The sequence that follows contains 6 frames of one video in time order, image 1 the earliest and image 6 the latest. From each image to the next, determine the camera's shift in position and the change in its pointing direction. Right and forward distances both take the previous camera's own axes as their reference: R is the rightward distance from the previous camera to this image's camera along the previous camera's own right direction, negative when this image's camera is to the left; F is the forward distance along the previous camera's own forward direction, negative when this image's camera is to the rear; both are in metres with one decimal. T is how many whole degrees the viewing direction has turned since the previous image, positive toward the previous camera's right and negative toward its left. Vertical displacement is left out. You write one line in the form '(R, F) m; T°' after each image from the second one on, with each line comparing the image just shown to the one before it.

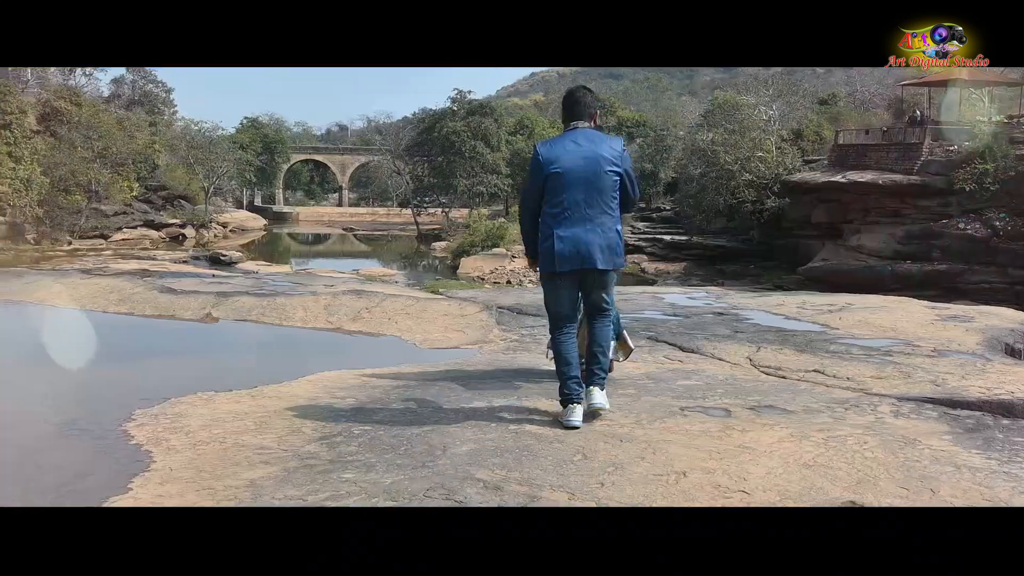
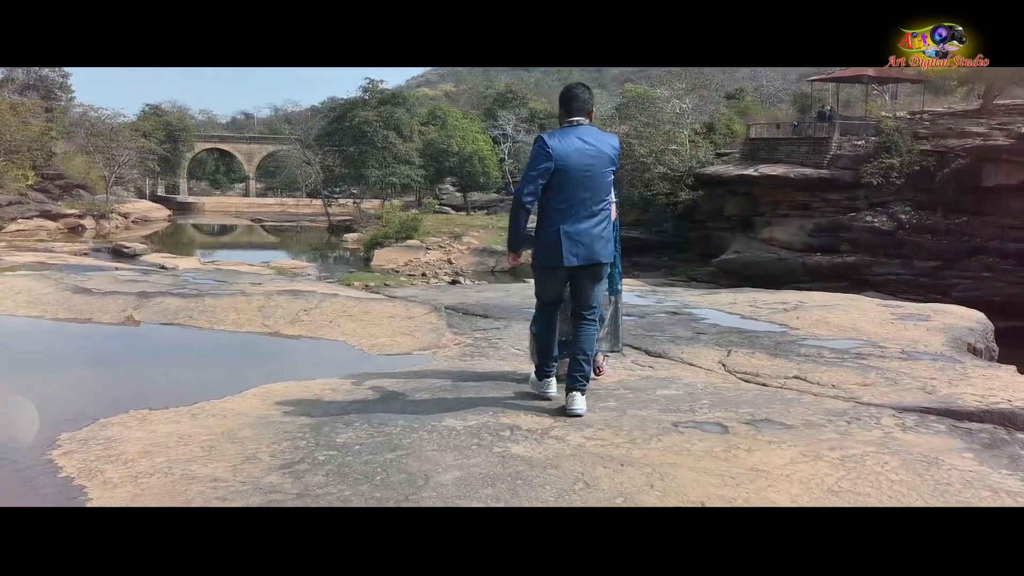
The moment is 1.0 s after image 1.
(-0.2, +0.4) m; +5°
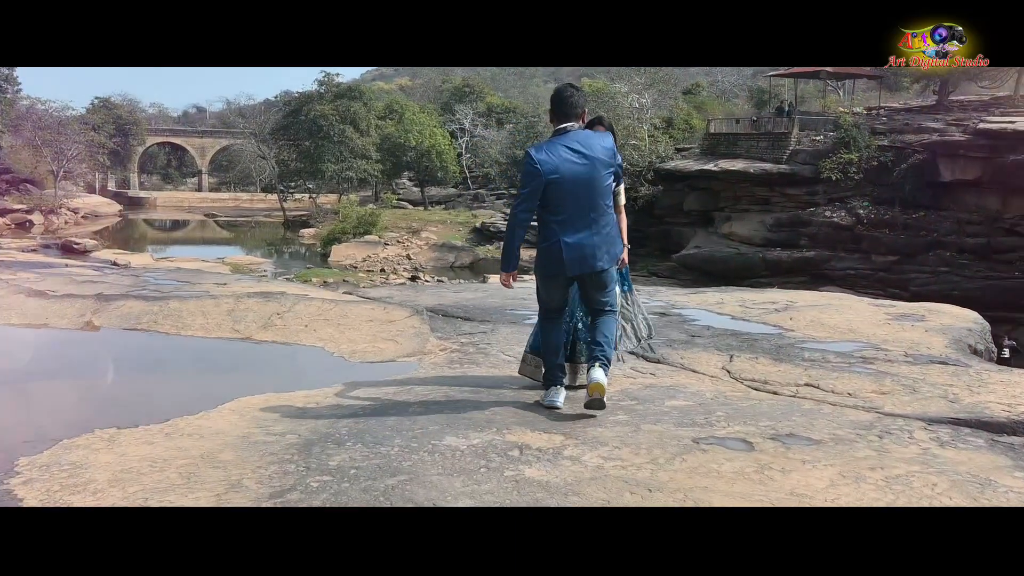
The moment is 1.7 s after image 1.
(-0.2, +0.3) m; +2°
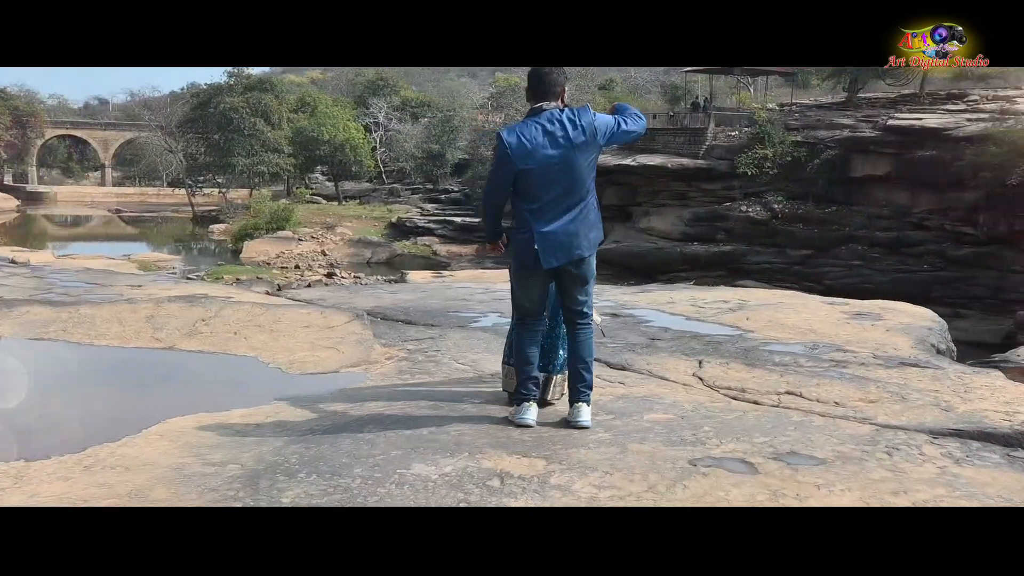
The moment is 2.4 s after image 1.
(-0.2, +0.4) m; +5°
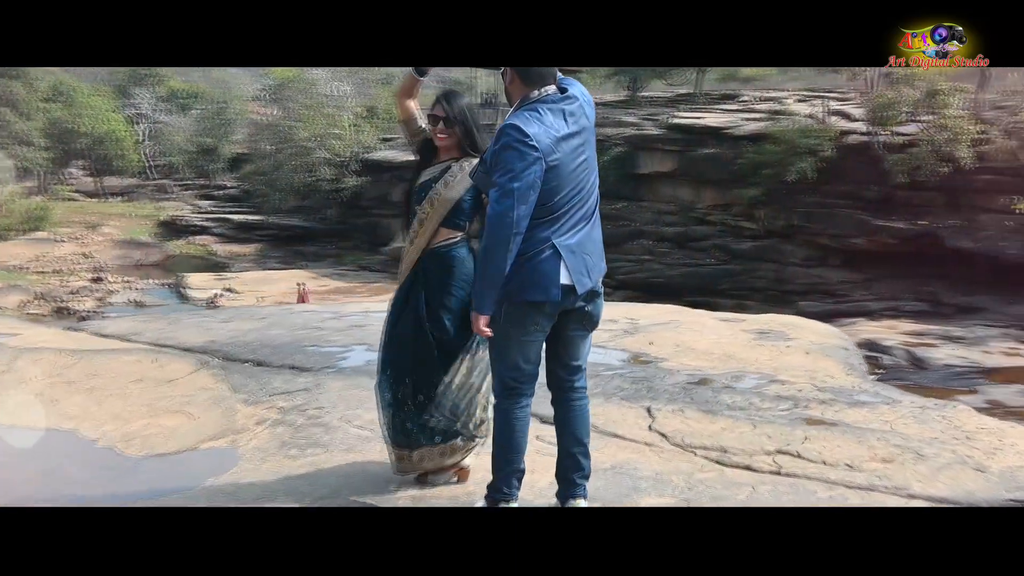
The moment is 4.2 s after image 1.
(-0.5, +1.0) m; +12°
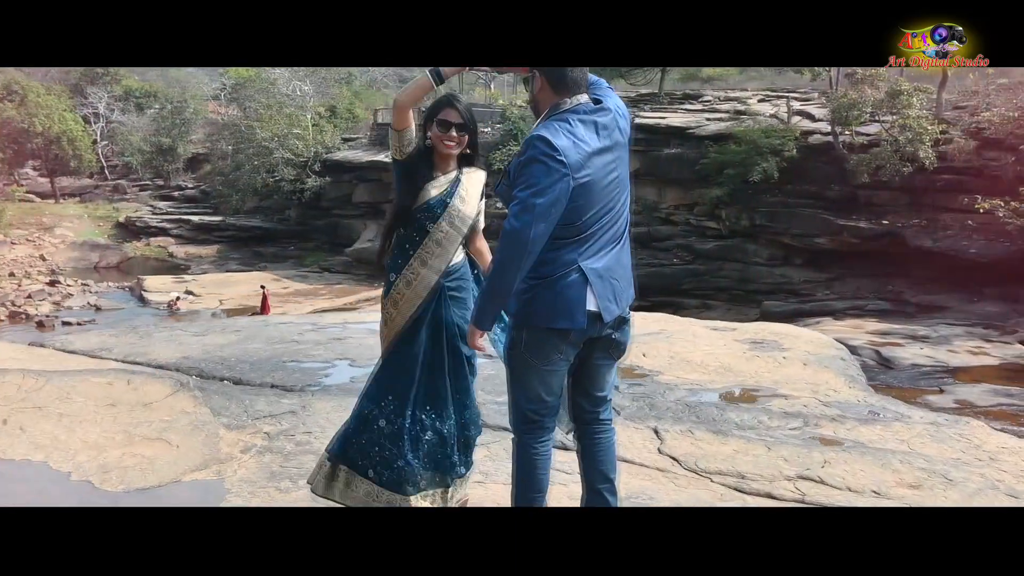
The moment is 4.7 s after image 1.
(-0.1, +0.2) m; +2°
